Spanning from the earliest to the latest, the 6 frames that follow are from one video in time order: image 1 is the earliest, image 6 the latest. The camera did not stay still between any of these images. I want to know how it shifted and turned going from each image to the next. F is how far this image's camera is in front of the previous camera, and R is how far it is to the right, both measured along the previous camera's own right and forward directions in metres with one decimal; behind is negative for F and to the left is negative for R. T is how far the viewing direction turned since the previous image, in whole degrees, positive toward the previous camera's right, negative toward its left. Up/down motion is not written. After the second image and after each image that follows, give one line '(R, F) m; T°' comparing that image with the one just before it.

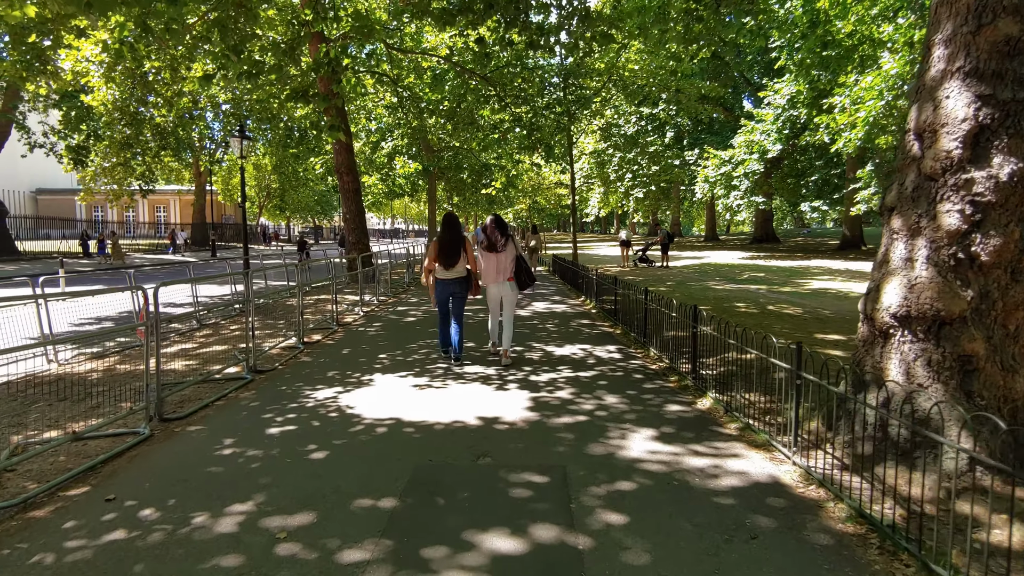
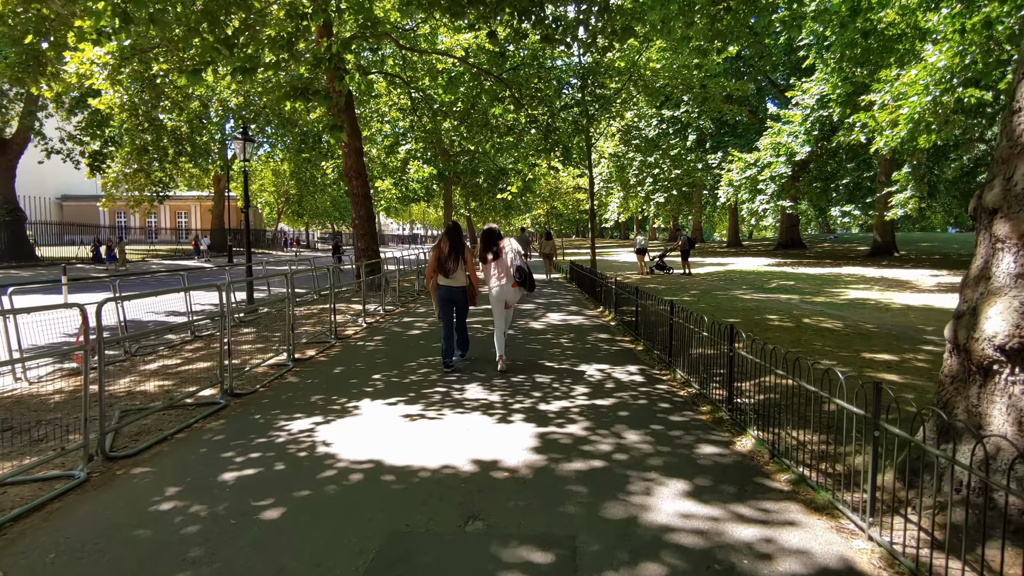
(+0.1, +0.7) m; -2°
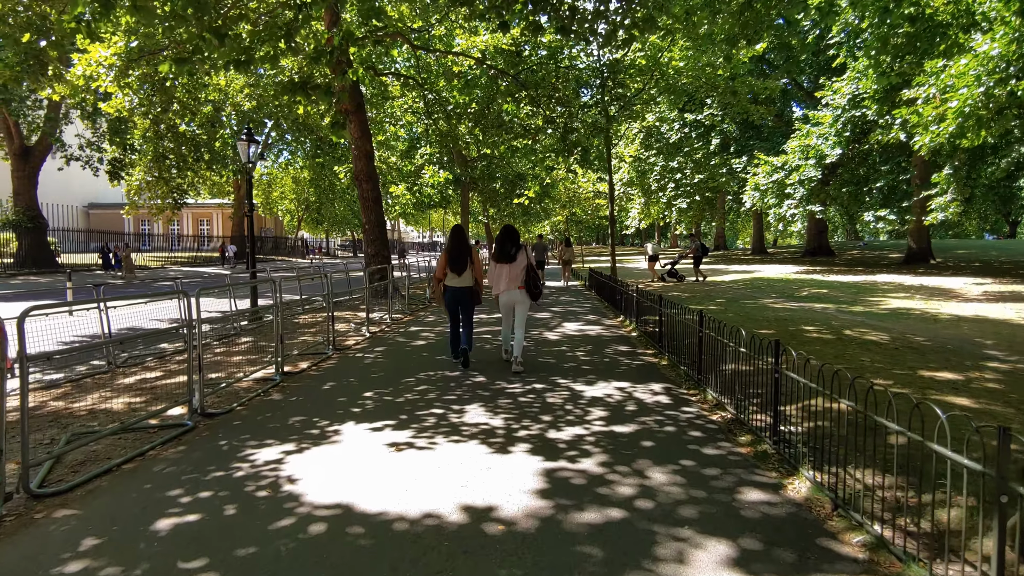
(+0.1, +0.7) m; -2°
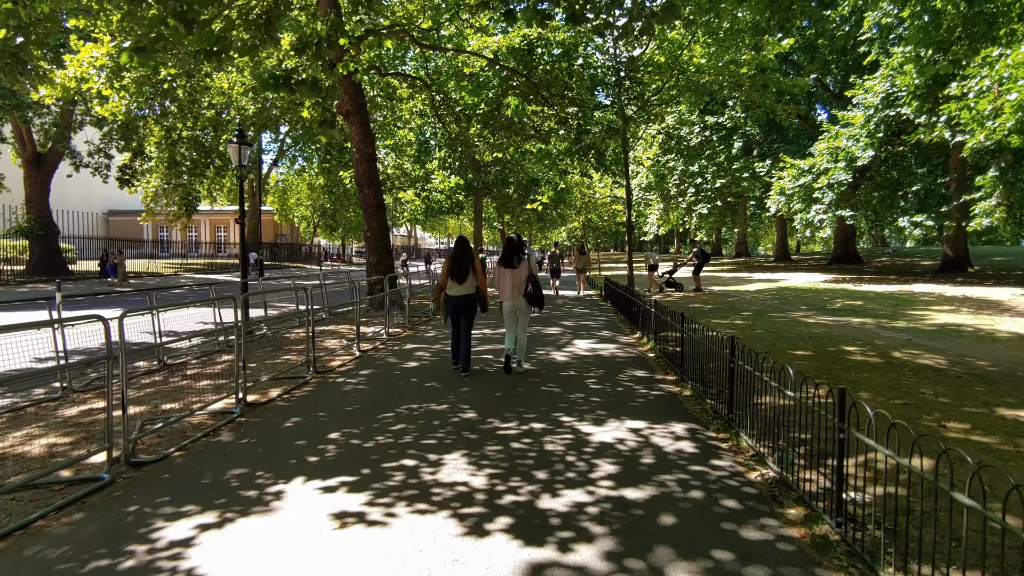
(+0.2, +0.9) m; -2°
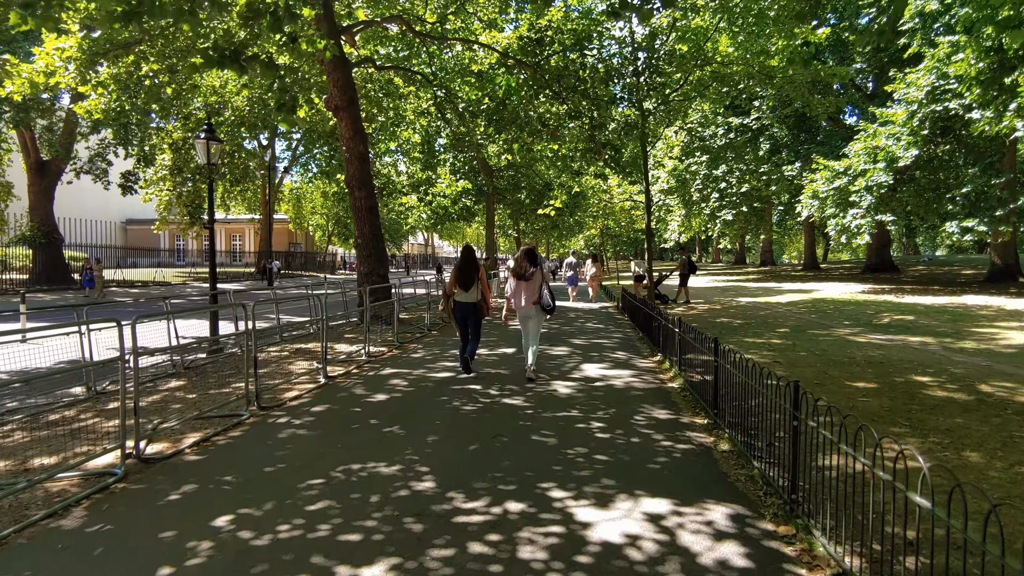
(+0.3, +1.4) m; -2°
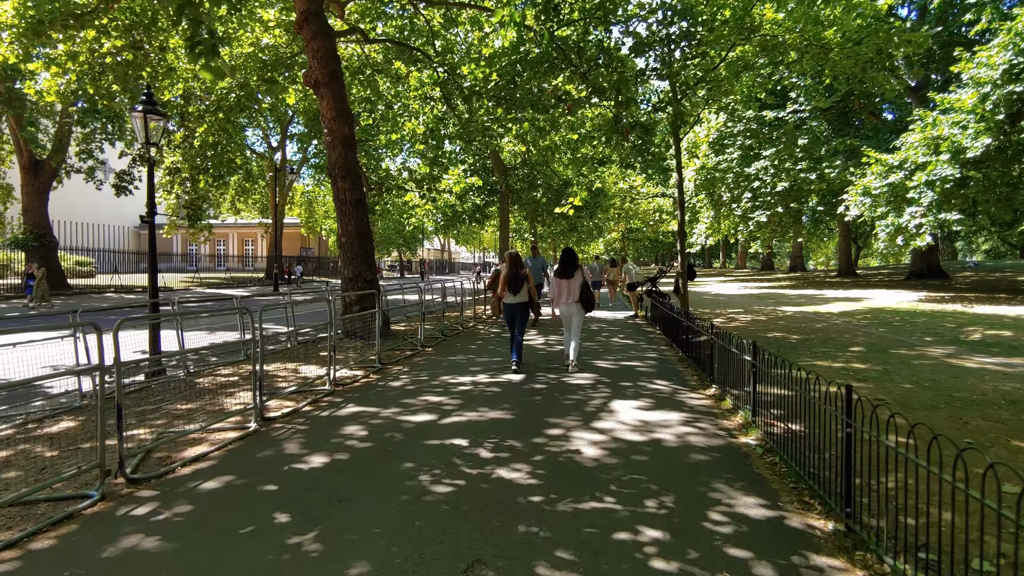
(+0.1, +2.0) m; -2°
